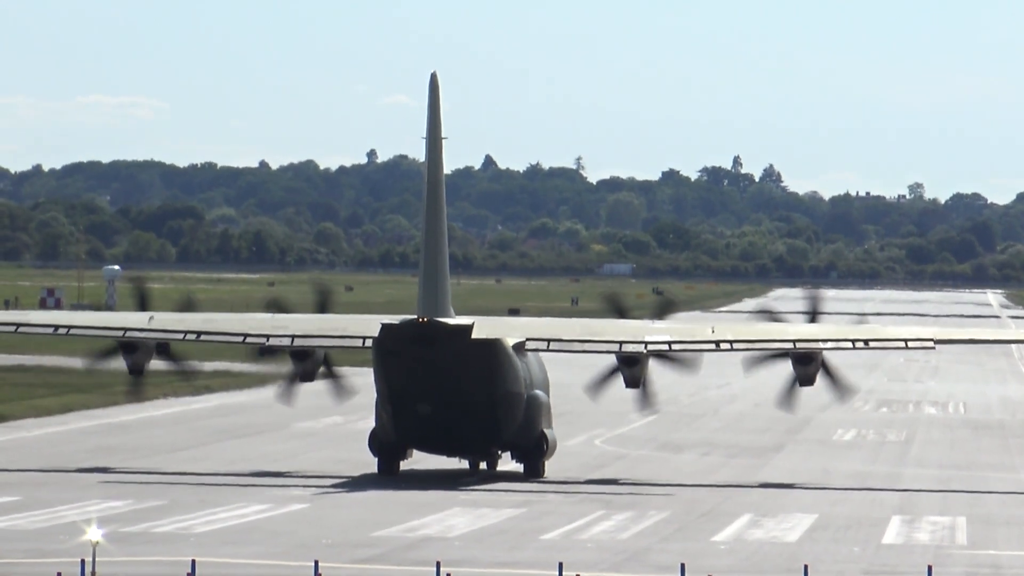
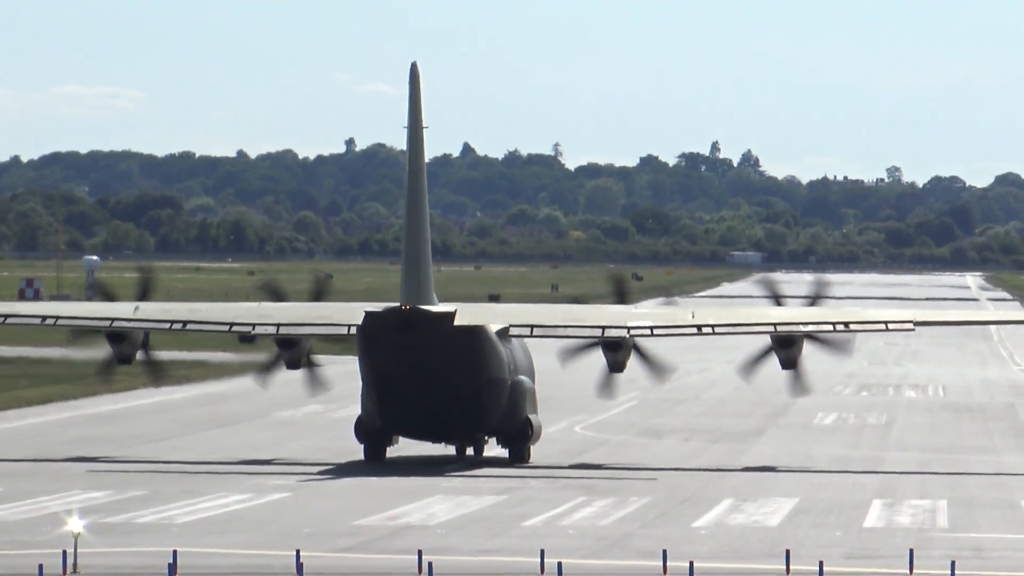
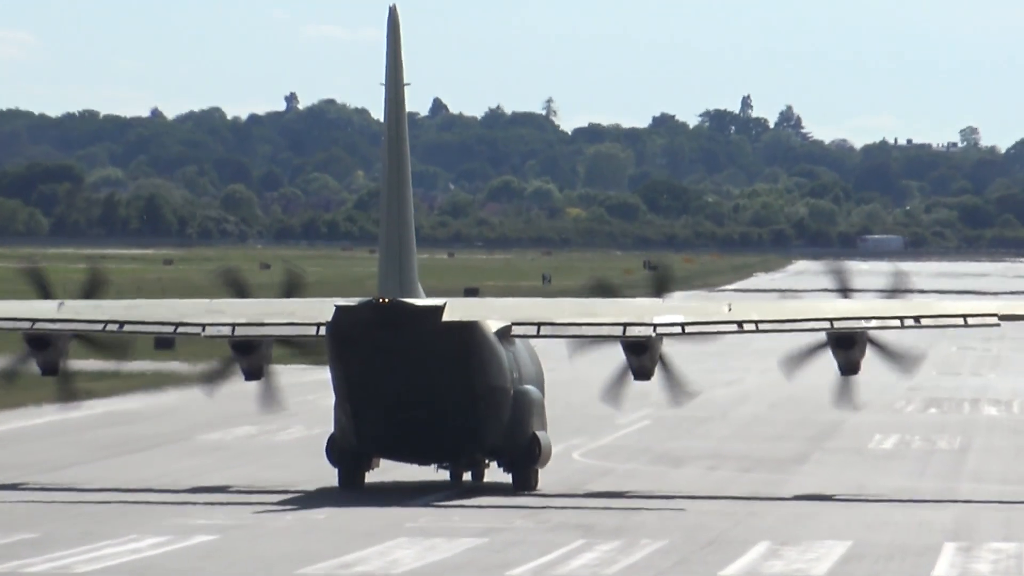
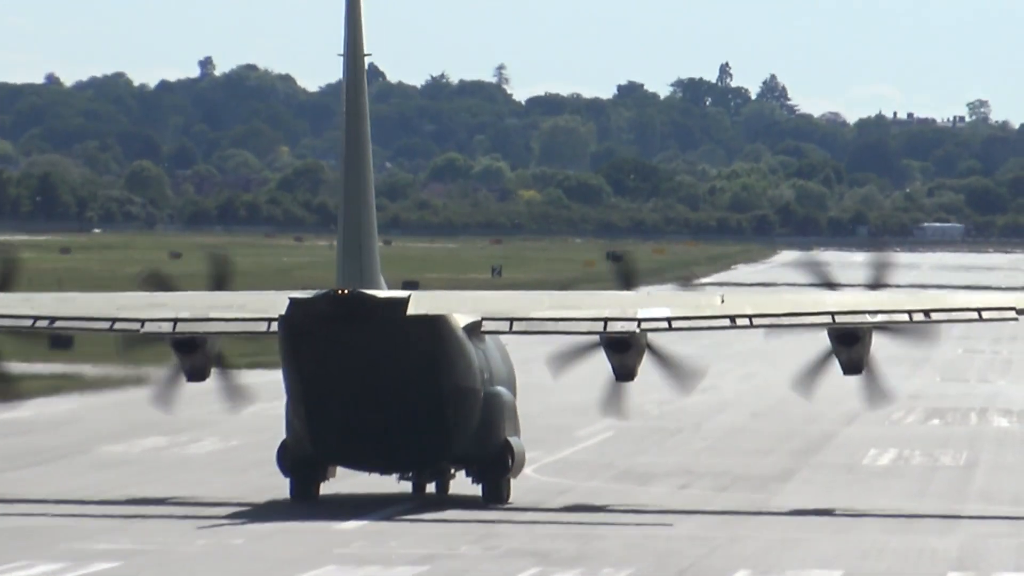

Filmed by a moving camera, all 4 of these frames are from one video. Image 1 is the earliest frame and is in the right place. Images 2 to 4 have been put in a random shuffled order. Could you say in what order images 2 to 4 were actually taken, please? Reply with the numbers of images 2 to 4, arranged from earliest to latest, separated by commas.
2, 3, 4
